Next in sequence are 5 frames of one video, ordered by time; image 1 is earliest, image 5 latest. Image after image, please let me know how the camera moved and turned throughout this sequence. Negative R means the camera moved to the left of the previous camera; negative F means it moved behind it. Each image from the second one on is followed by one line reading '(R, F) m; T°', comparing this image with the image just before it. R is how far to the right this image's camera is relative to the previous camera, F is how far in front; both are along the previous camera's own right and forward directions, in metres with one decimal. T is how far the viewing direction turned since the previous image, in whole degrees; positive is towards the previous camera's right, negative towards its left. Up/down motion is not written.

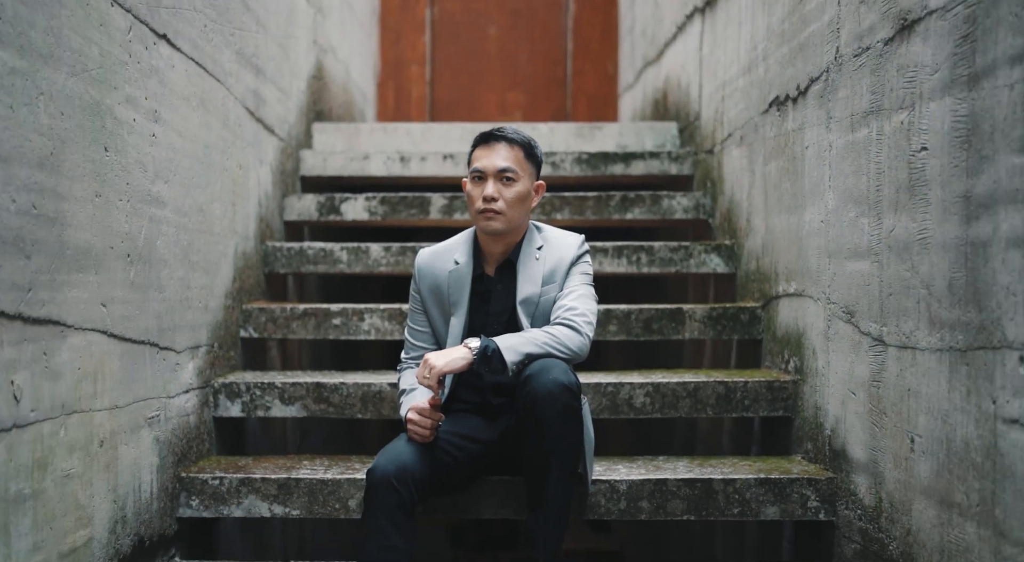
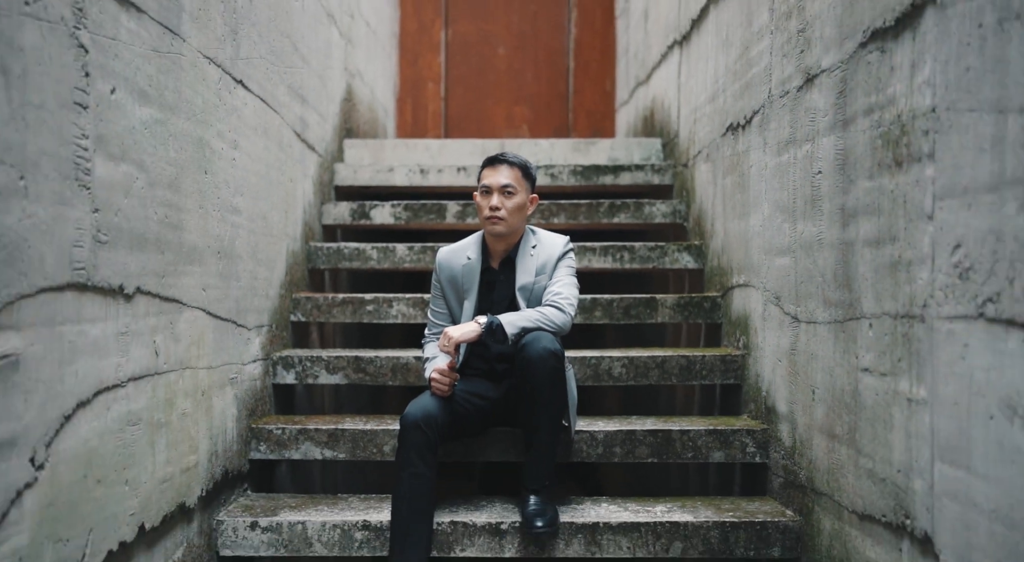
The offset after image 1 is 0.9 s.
(0.0, -0.6) m; -1°
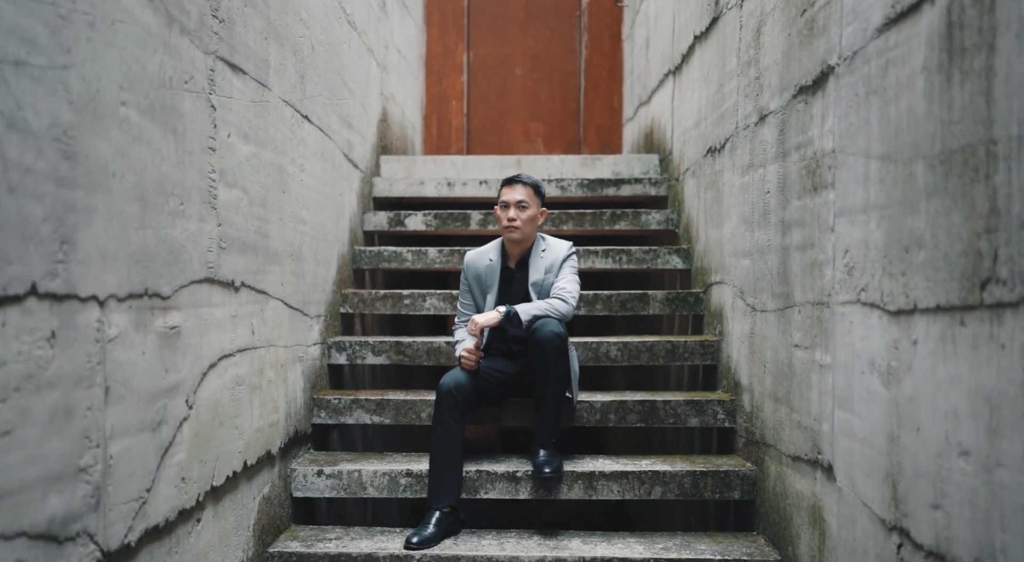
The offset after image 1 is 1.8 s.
(0.0, -0.6) m; -1°
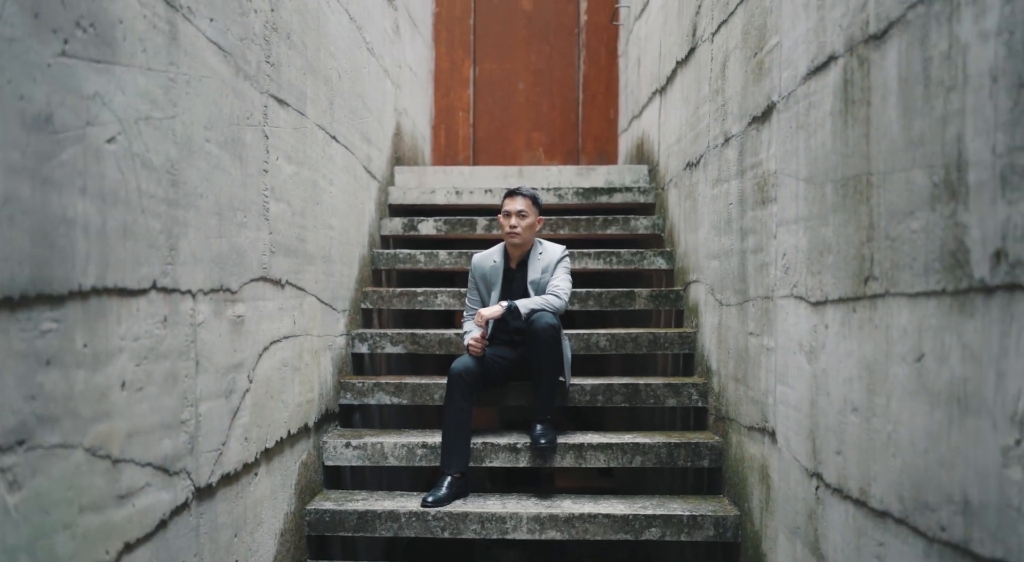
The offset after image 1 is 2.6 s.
(0.0, -0.5) m; 0°
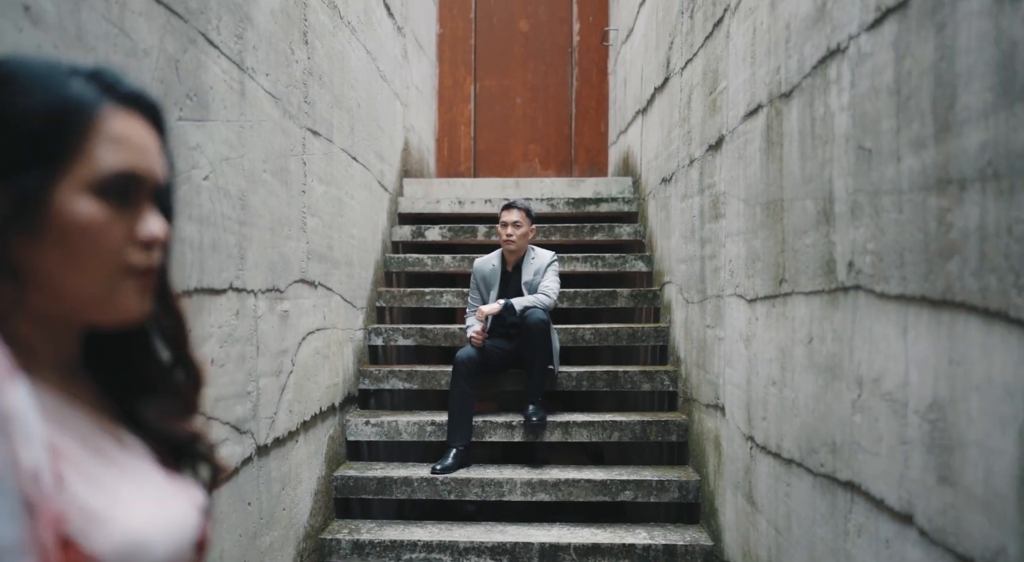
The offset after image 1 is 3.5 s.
(0.0, -0.6) m; 0°
